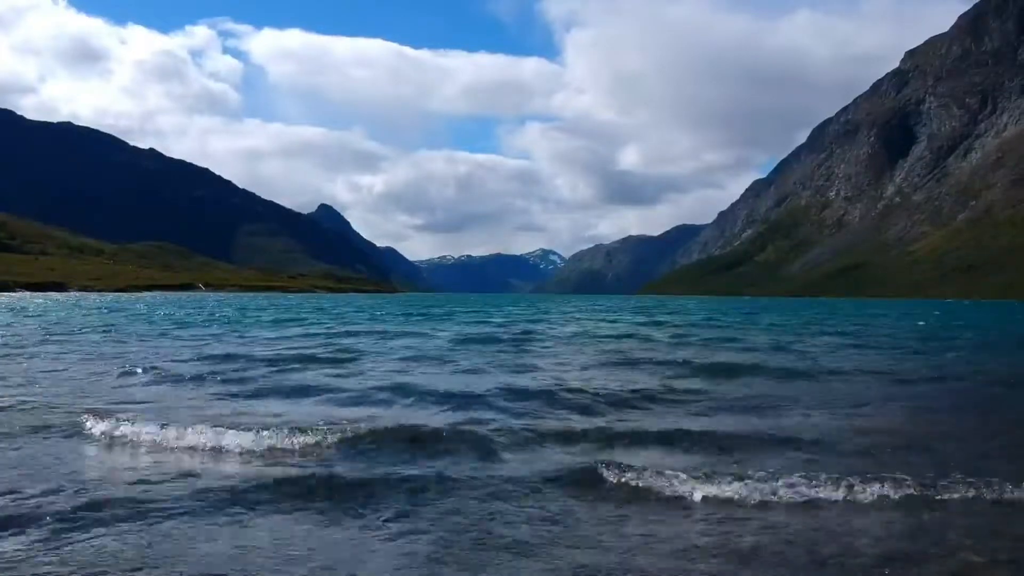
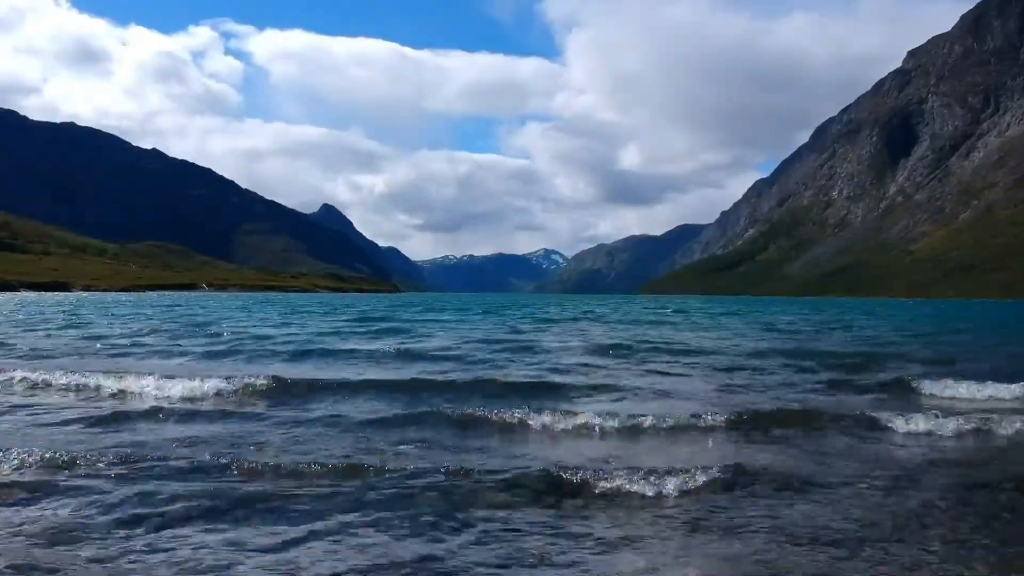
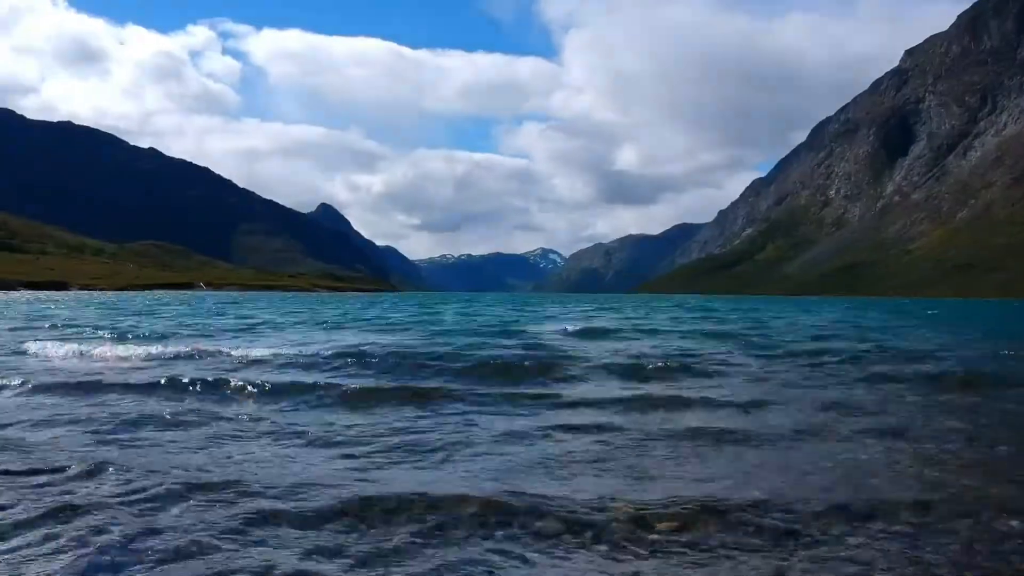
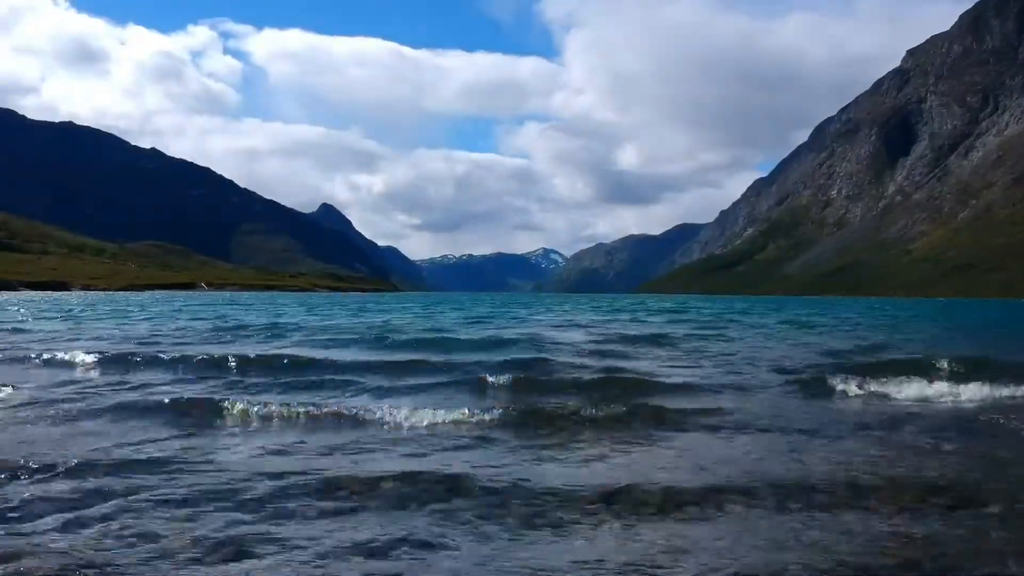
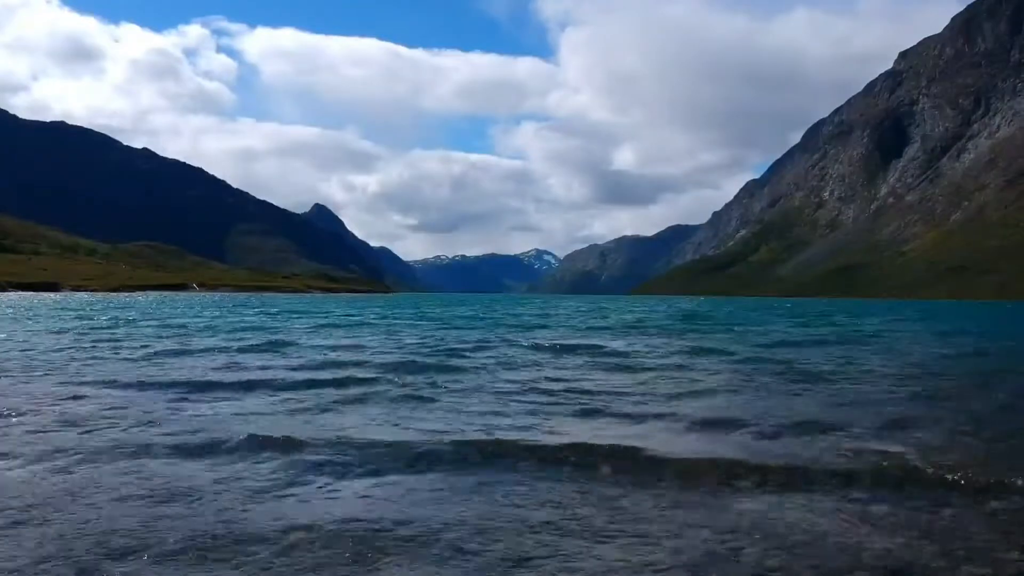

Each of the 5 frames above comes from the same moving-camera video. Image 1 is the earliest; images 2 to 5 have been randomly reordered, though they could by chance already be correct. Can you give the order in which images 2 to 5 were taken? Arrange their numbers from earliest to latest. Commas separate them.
5, 3, 4, 2
